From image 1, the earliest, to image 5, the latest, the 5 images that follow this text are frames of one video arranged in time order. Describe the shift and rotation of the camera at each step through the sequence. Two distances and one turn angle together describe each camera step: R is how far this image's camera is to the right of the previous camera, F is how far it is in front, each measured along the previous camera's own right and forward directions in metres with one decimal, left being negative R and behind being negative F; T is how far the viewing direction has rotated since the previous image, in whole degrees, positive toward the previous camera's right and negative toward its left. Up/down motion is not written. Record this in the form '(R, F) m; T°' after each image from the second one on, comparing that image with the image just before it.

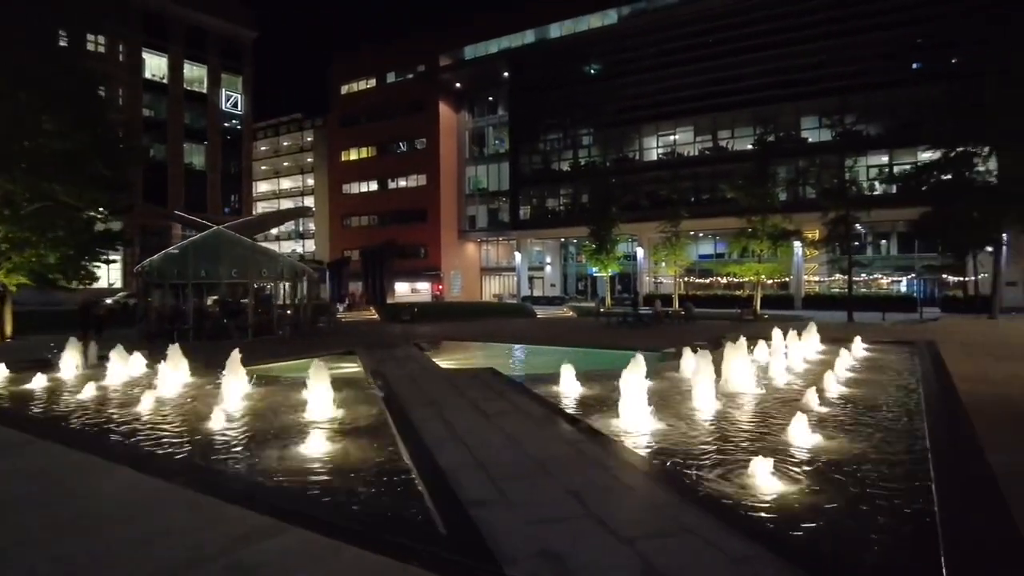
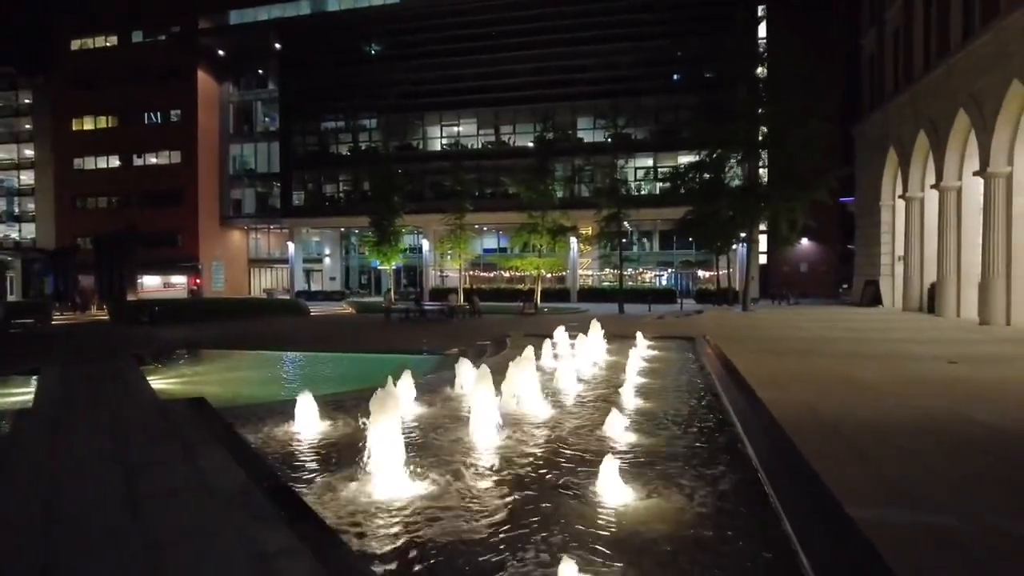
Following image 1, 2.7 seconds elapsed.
(+0.8, +2.5) m; +18°
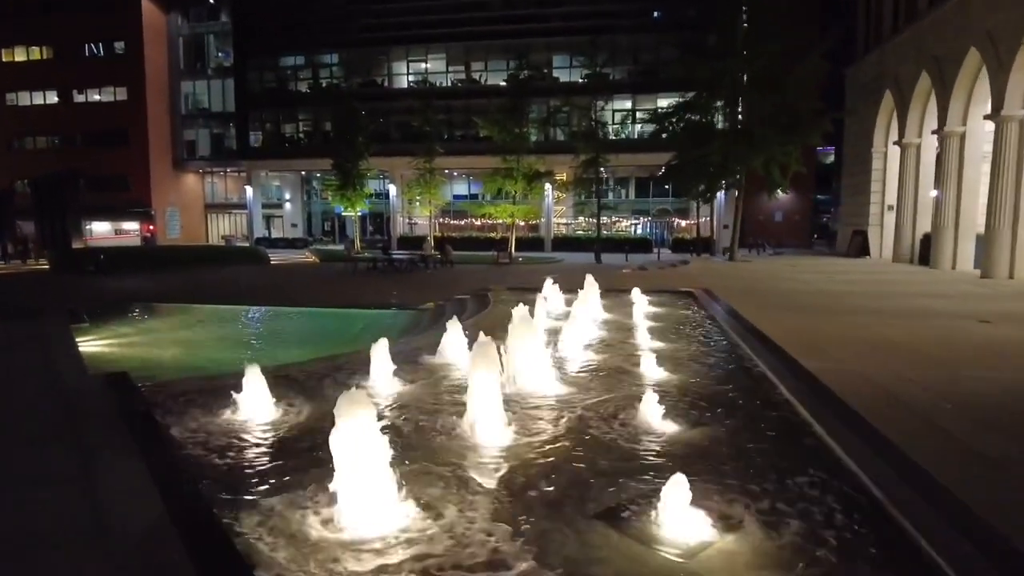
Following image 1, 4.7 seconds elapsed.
(-0.4, +1.7) m; +3°
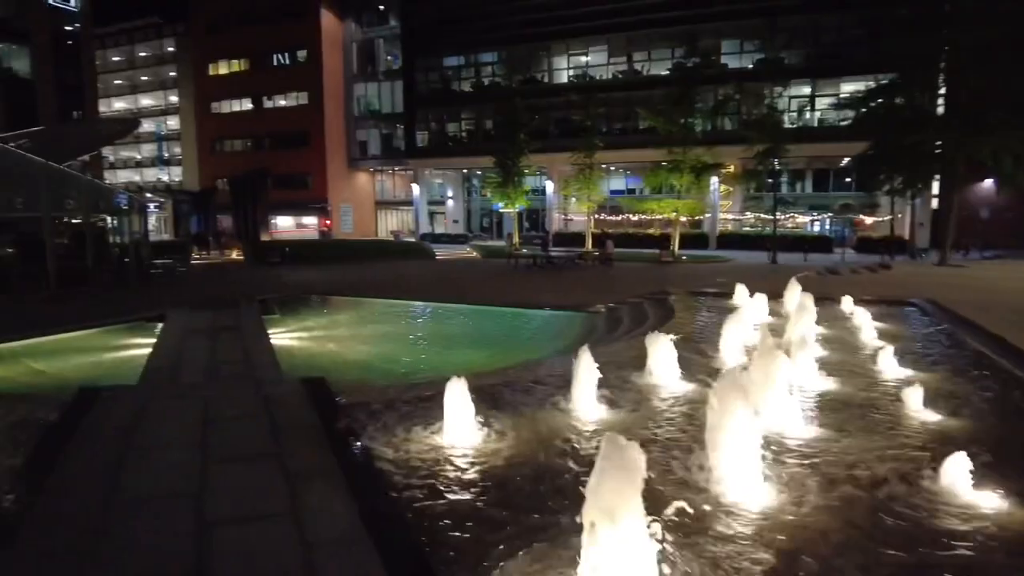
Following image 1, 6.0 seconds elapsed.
(-0.8, +0.9) m; -13°
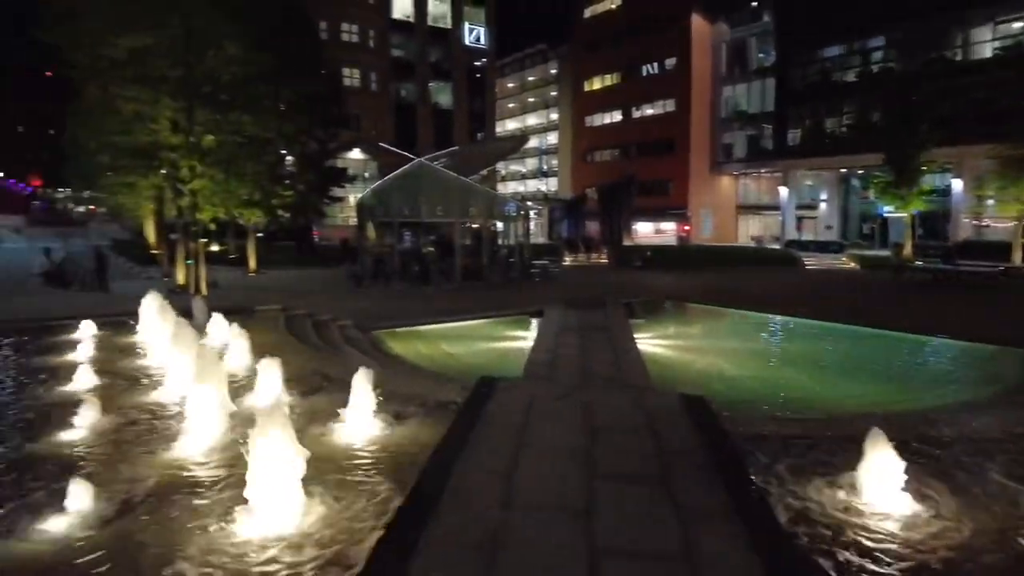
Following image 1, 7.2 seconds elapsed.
(-0.5, +0.5) m; -30°
